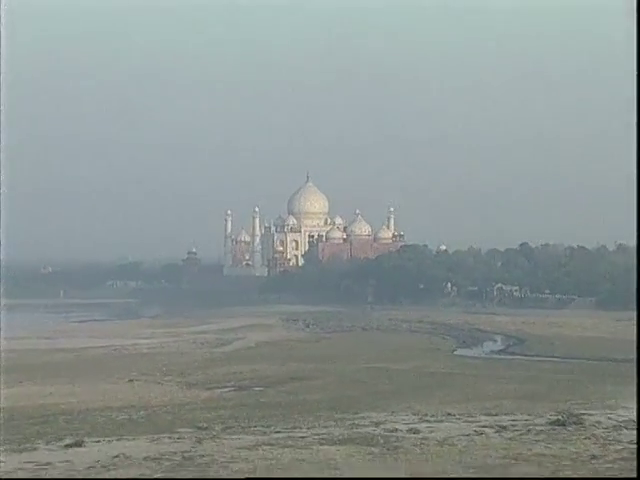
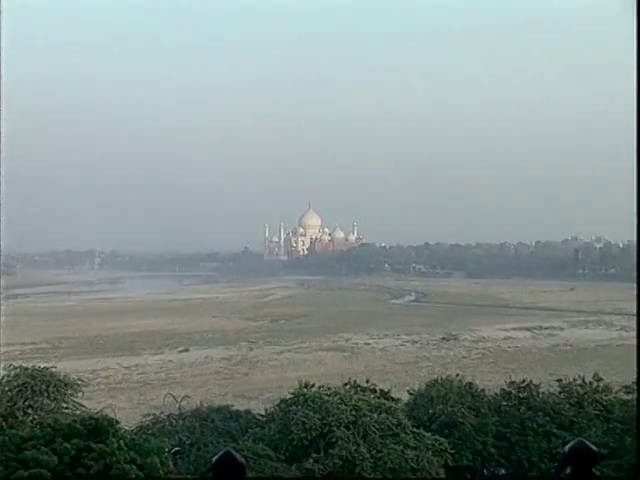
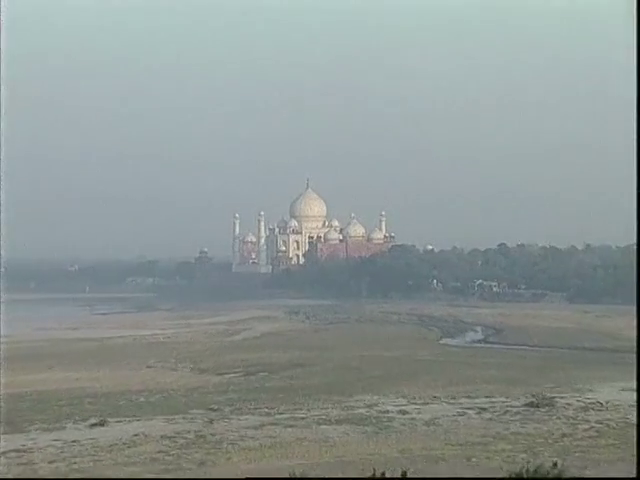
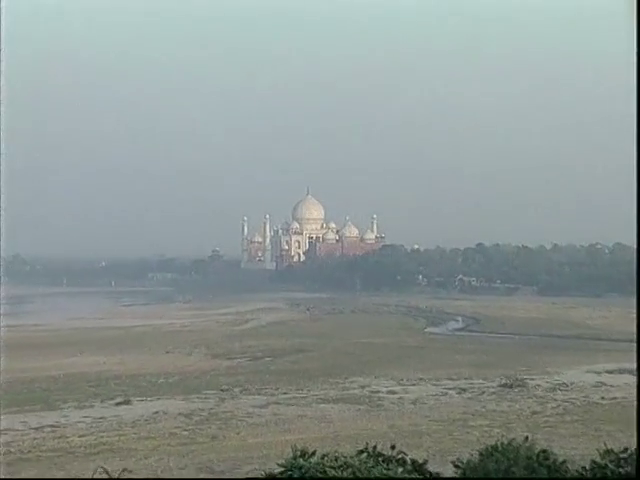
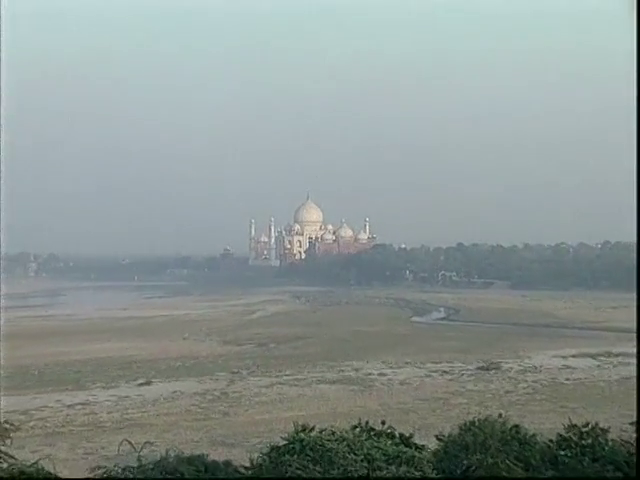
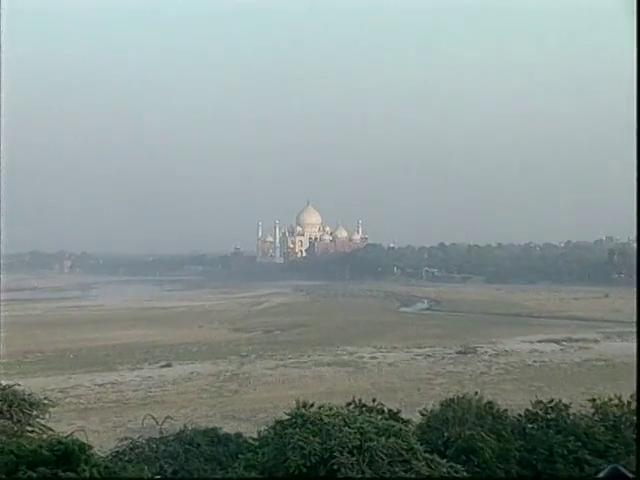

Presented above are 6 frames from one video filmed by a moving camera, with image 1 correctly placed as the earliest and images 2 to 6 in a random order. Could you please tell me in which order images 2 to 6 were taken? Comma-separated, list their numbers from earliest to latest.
3, 4, 5, 6, 2
